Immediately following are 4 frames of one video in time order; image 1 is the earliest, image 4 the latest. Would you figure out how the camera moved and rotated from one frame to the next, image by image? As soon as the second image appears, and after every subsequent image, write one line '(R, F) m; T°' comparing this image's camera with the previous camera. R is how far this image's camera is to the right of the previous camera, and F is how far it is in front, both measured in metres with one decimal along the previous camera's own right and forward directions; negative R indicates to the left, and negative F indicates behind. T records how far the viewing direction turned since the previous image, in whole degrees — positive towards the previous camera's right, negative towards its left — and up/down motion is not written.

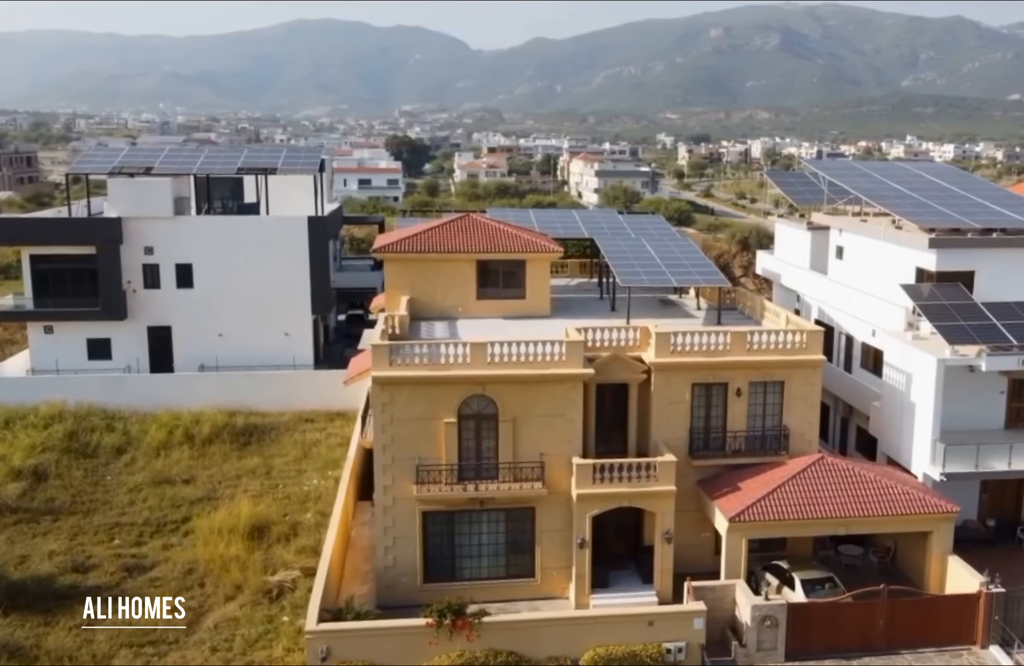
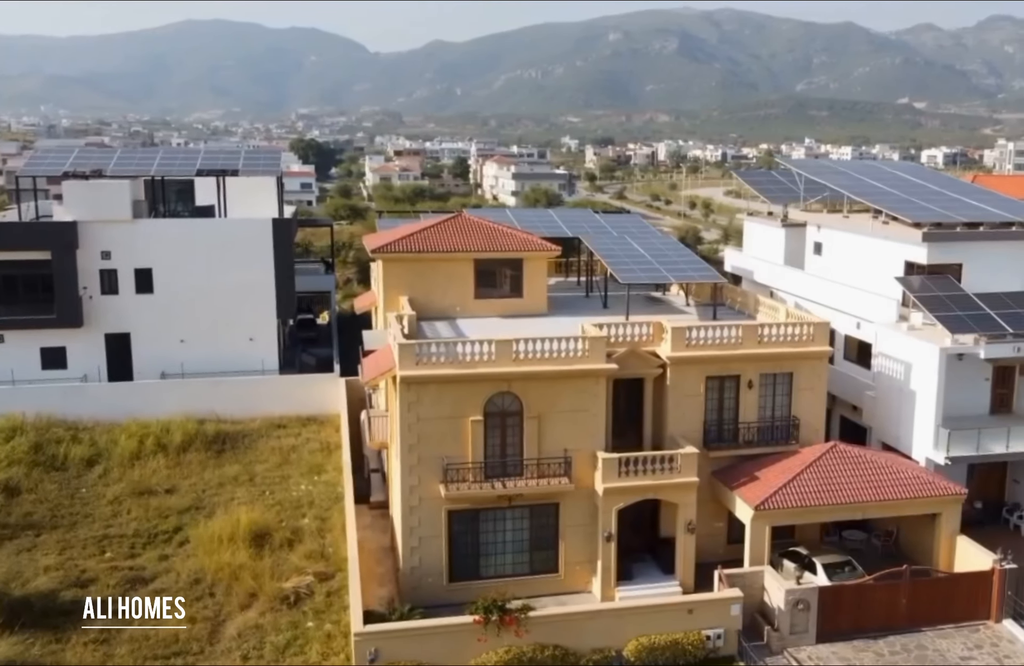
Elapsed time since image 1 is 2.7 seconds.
(-2.4, 0.0) m; +5°
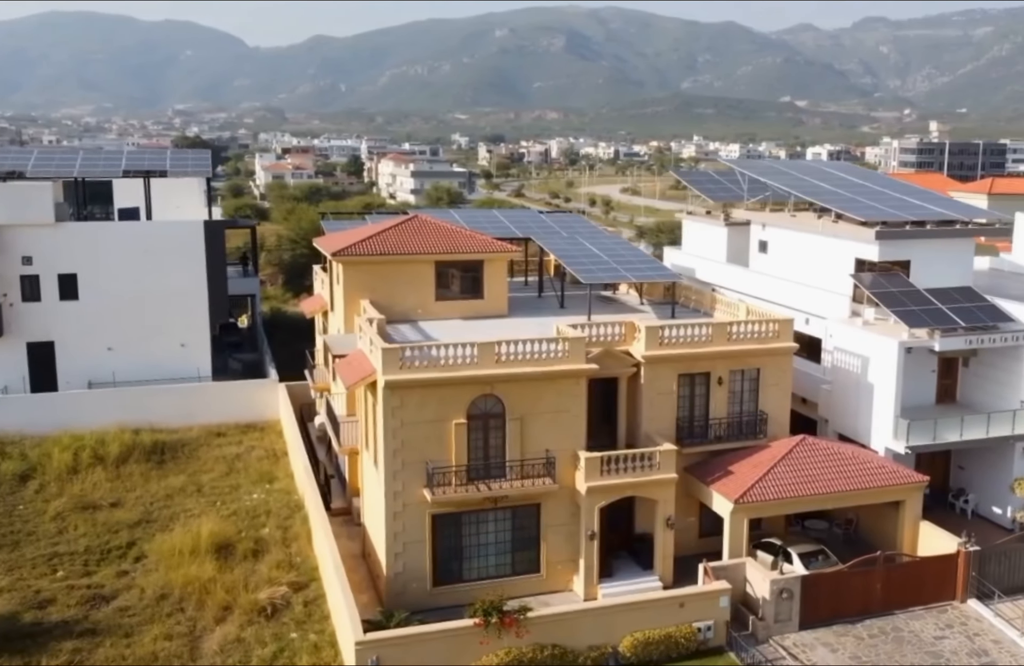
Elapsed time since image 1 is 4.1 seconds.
(-1.8, +0.1) m; +6°
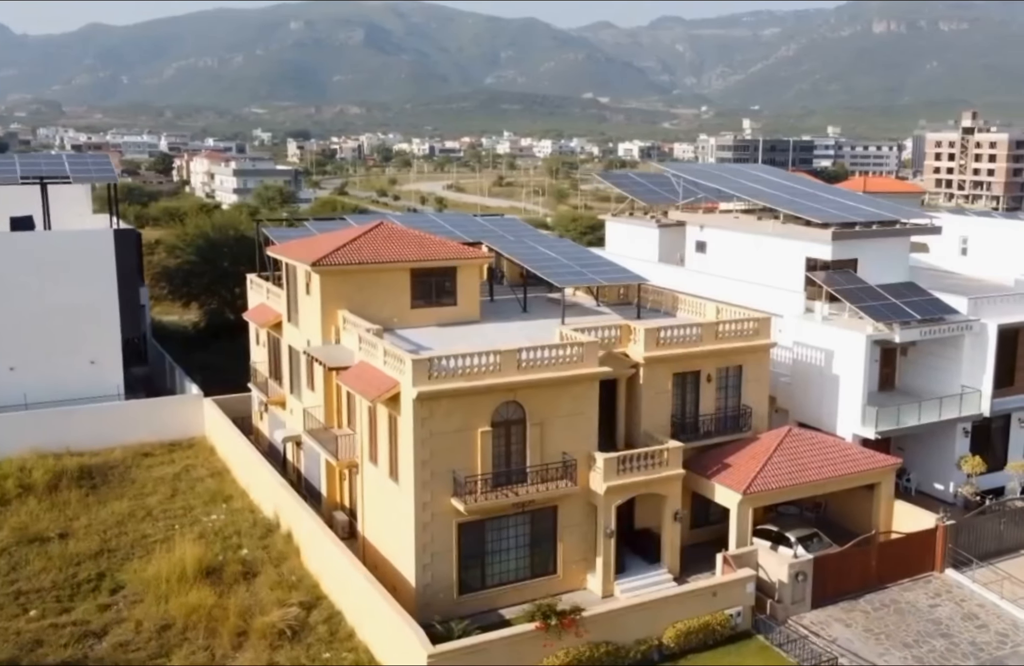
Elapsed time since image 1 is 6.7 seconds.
(-4.4, 0.0) m; +10°
